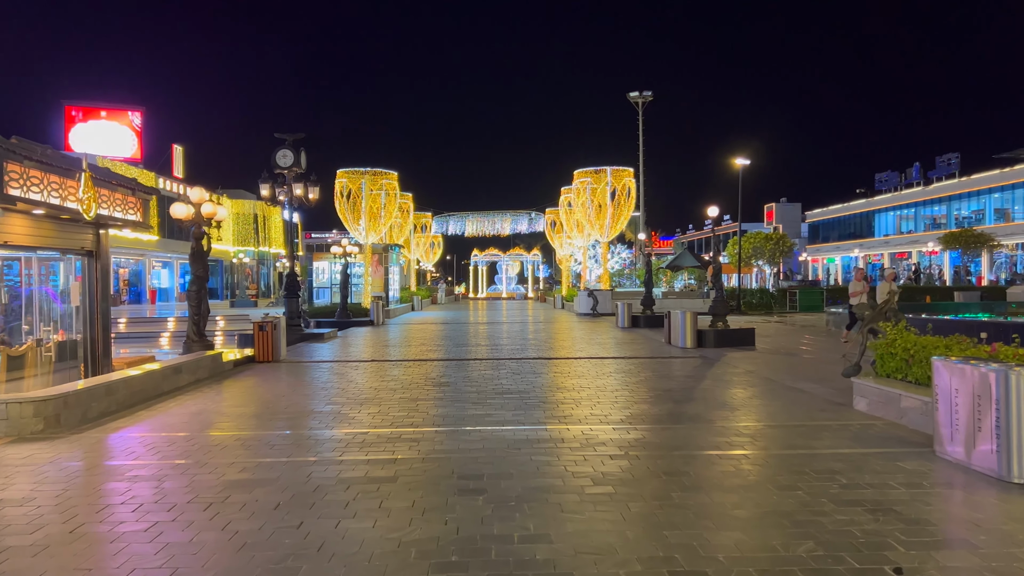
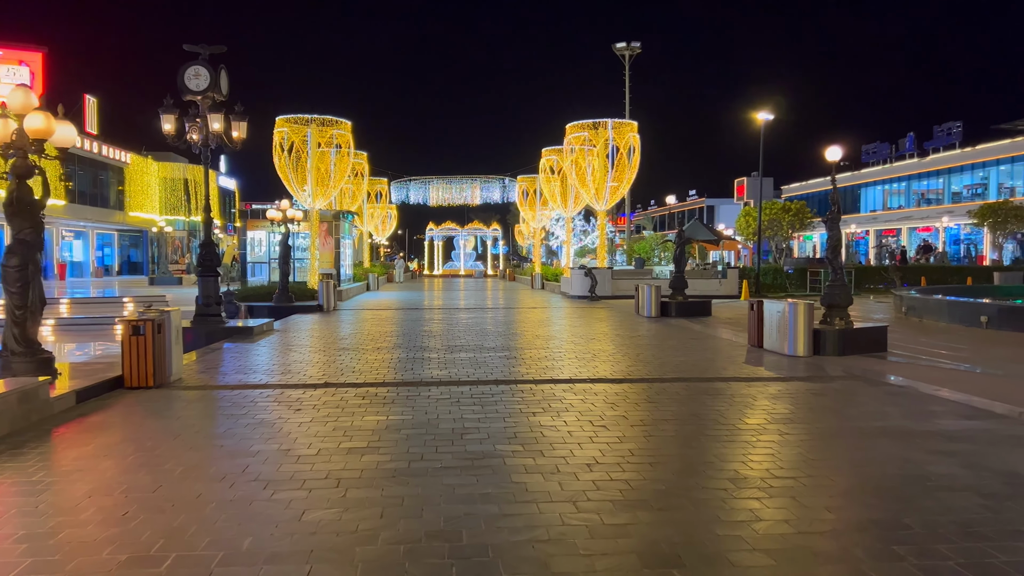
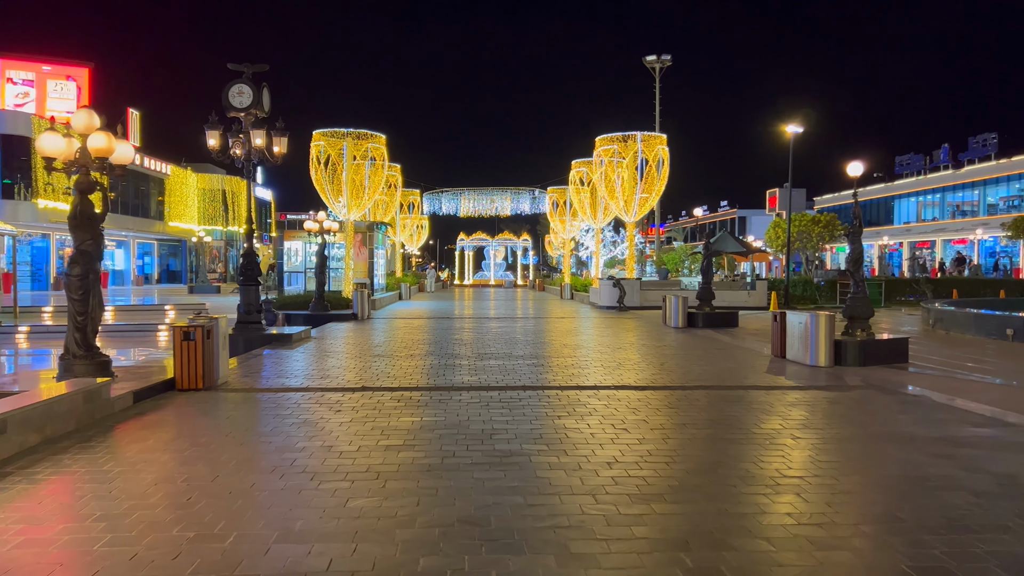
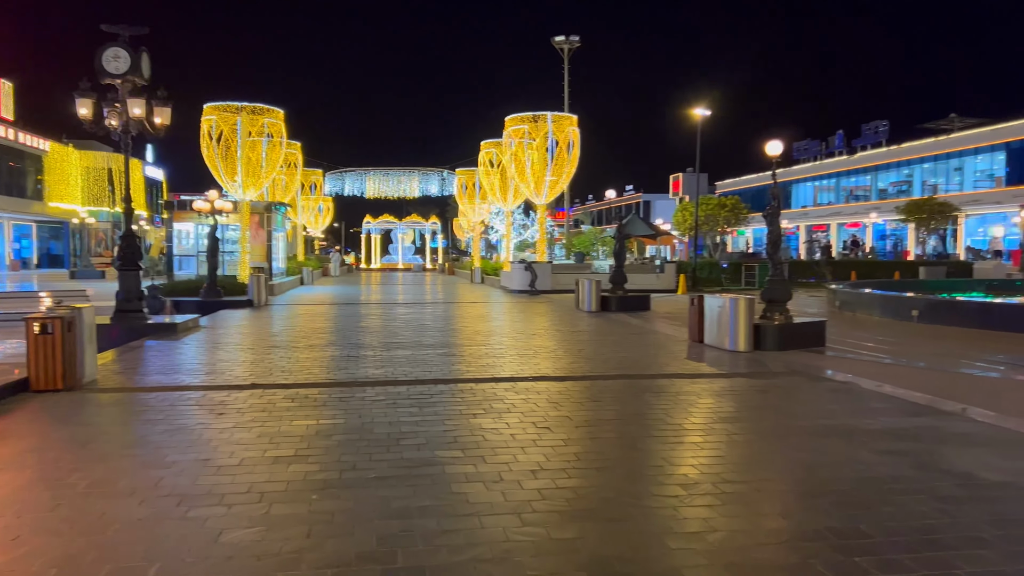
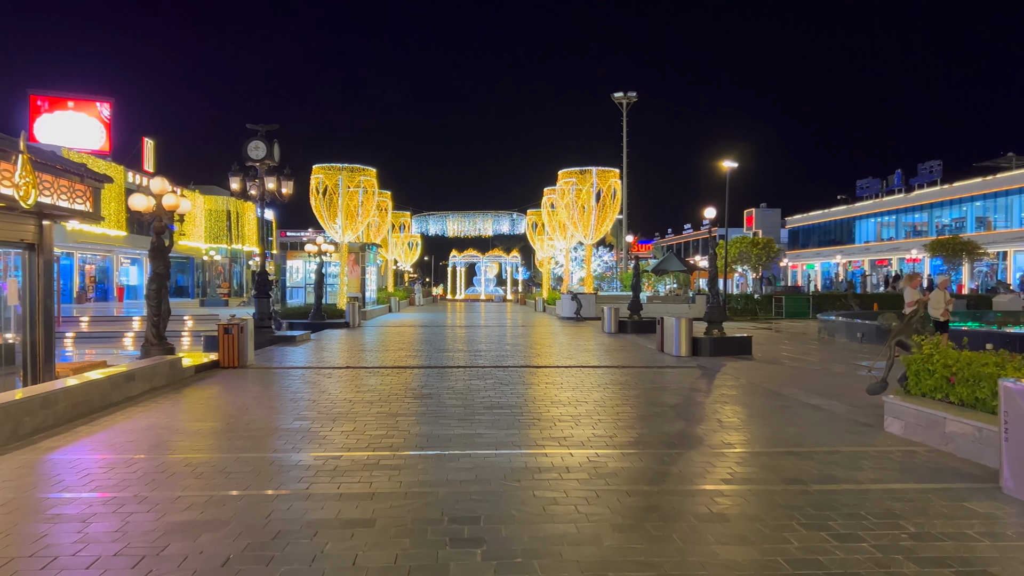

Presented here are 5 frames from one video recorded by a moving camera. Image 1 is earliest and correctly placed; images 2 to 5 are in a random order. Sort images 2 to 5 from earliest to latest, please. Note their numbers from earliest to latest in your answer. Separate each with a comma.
5, 3, 2, 4
